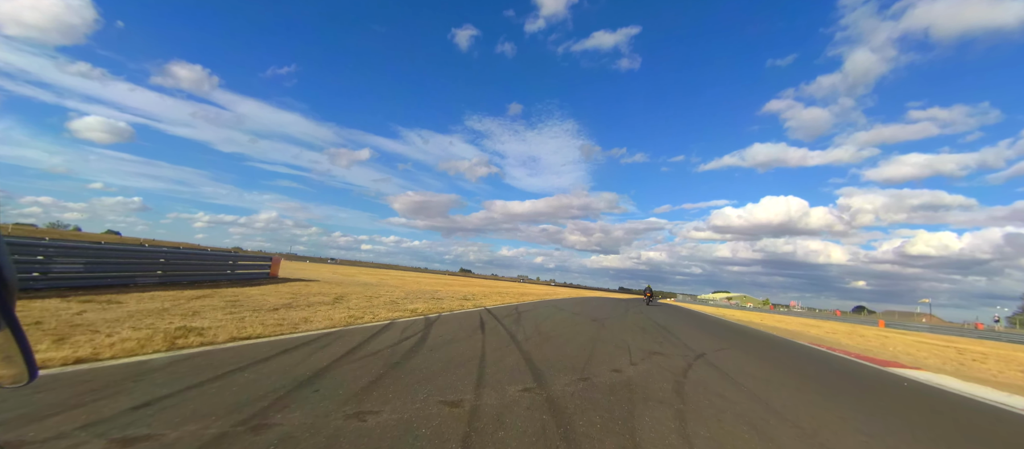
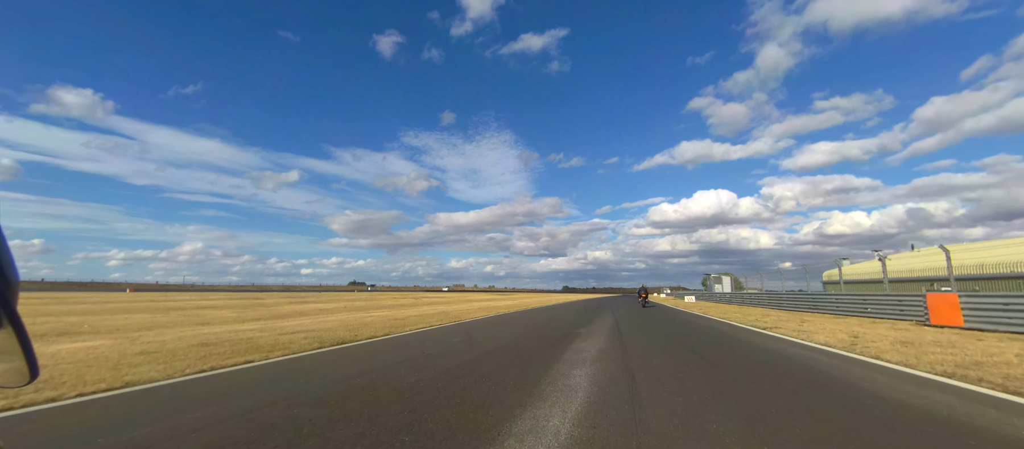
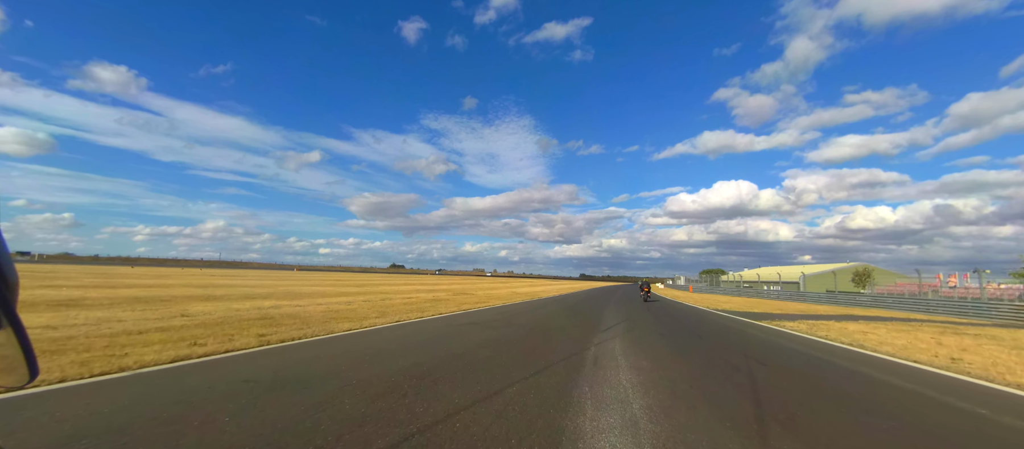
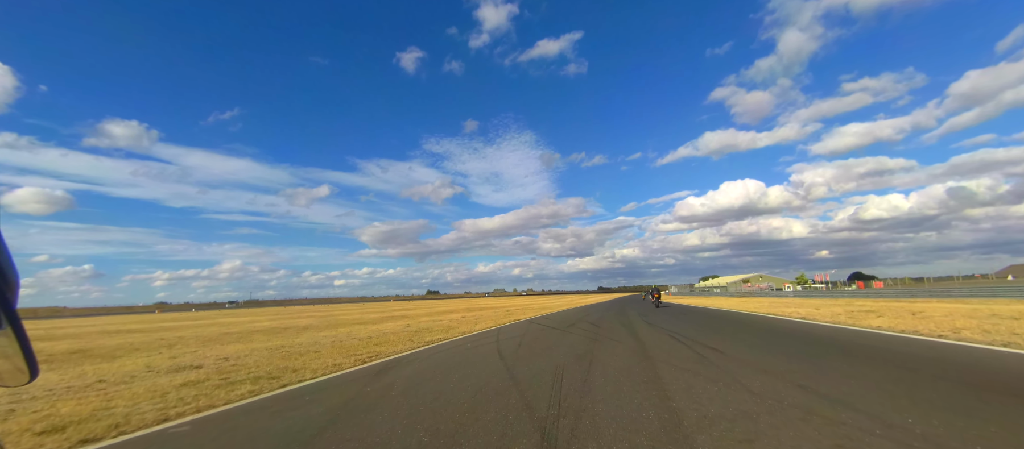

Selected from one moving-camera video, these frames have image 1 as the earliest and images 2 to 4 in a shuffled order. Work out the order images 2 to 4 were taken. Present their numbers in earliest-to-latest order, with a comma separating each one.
4, 3, 2
